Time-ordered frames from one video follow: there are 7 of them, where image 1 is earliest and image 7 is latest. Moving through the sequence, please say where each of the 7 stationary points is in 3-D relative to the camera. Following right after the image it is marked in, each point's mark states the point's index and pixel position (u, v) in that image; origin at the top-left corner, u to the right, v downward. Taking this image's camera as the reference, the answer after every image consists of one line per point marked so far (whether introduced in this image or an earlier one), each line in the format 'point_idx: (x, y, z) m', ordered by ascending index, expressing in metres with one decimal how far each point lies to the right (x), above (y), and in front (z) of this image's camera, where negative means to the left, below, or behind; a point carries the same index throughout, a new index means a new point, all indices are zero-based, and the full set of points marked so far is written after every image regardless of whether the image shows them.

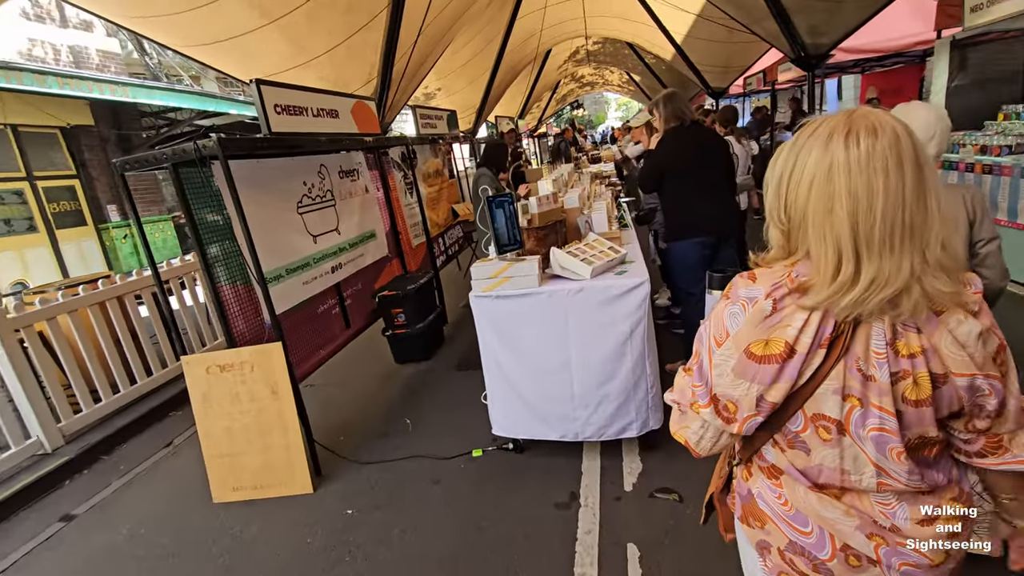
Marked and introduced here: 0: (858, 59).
0: (+5.9, +3.9, +8.8) m
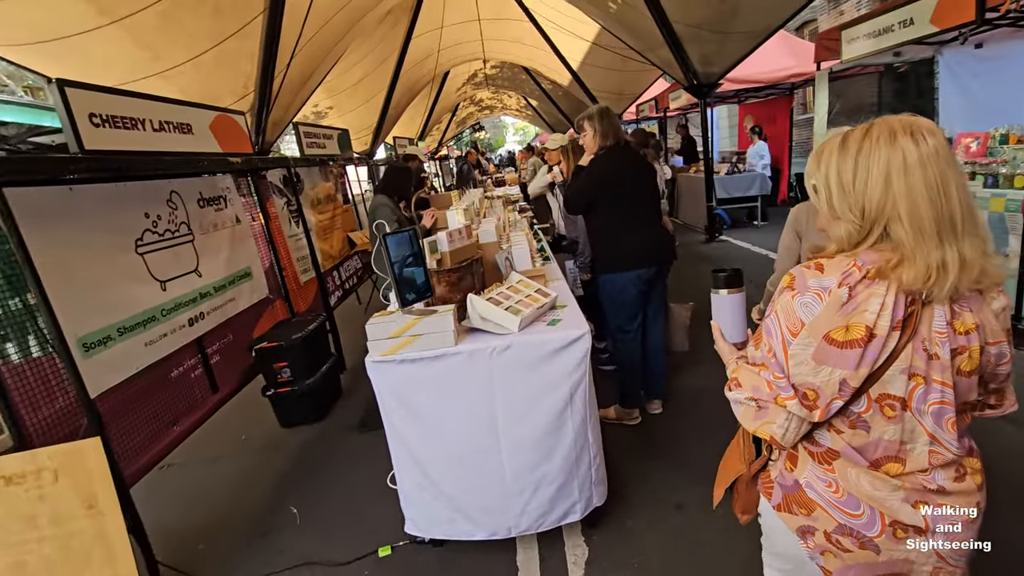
0: (+4.1, +3.6, +9.4) m
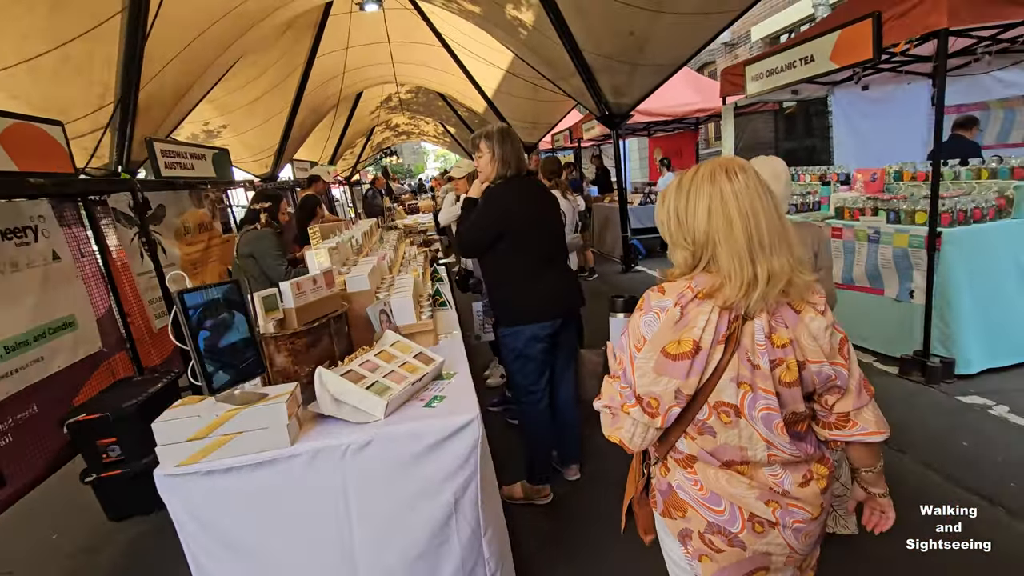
0: (+2.5, +3.1, +9.6) m
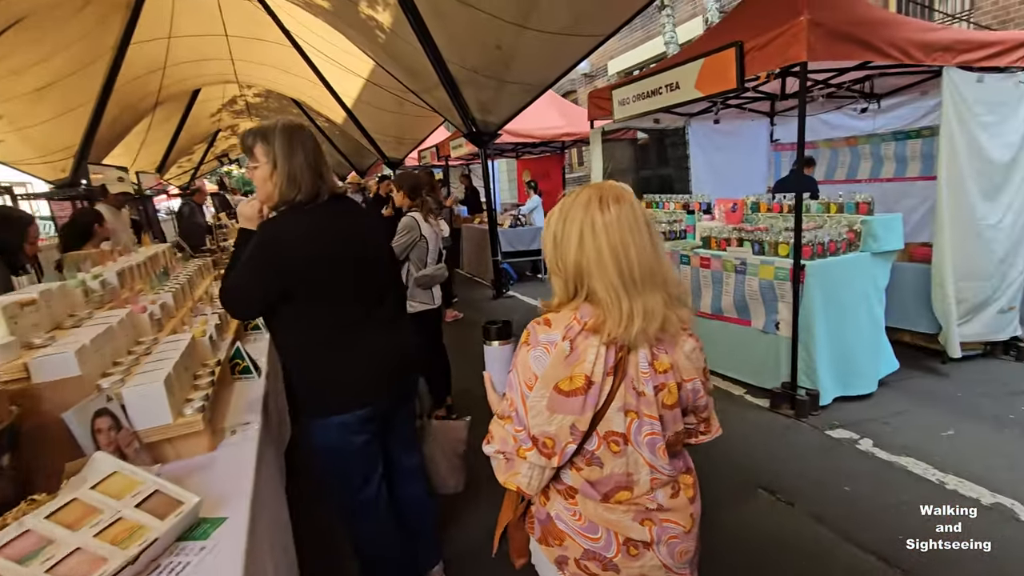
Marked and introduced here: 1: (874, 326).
0: (+0.1, +2.6, +9.4) m
1: (+2.5, -0.3, +3.6) m
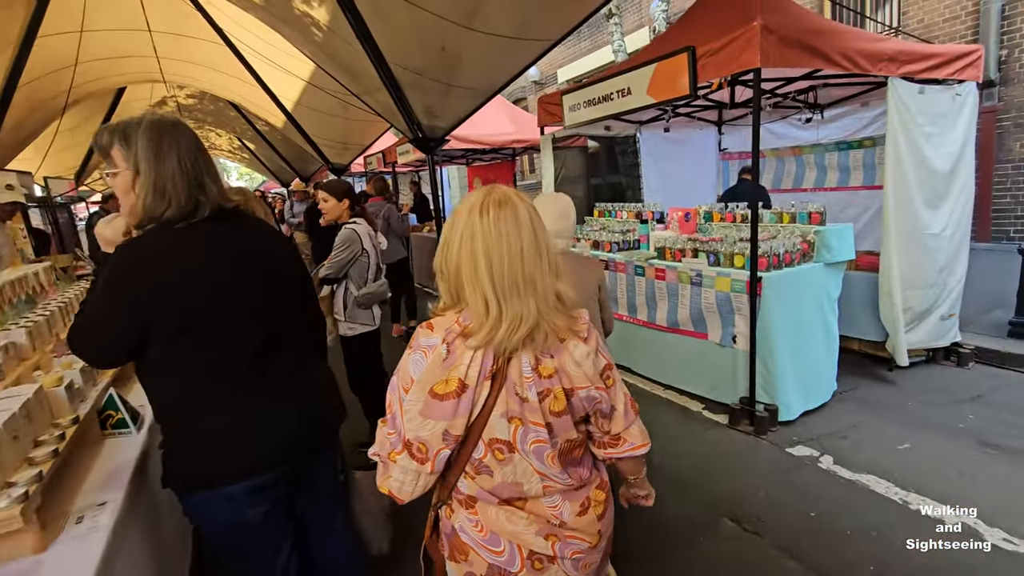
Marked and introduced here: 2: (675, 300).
0: (-0.8, +2.5, +9.2) m
1: (+2.2, -0.3, +3.5) m
2: (+1.2, -0.1, +3.8) m
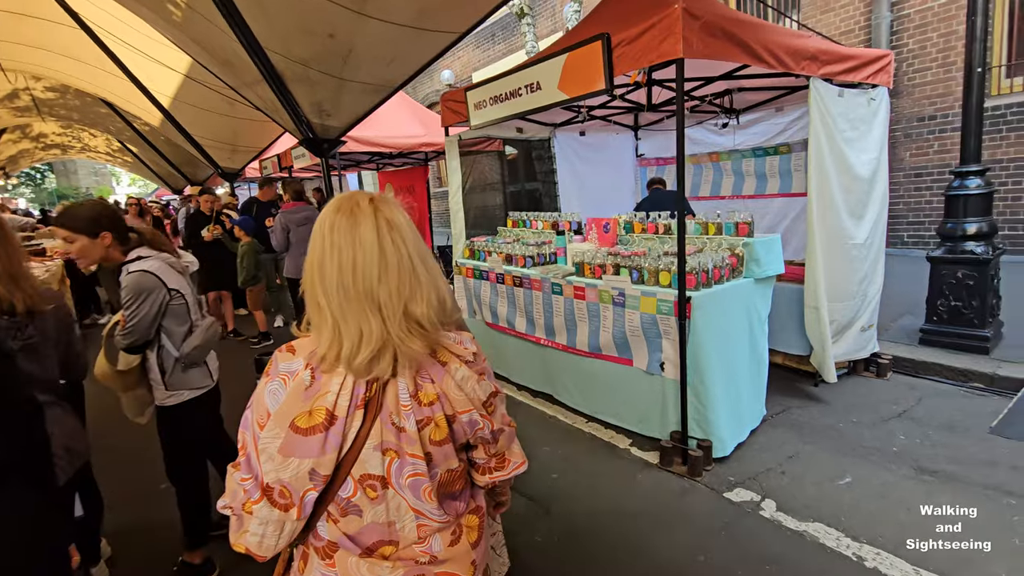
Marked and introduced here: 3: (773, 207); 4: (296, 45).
0: (-2.3, +2.2, +8.4) m
1: (+1.6, -0.5, +3.2) m
2: (+0.6, -0.2, +3.4) m
3: (+2.5, +0.8, +4.9) m
4: (-1.9, +2.2, +4.6) m
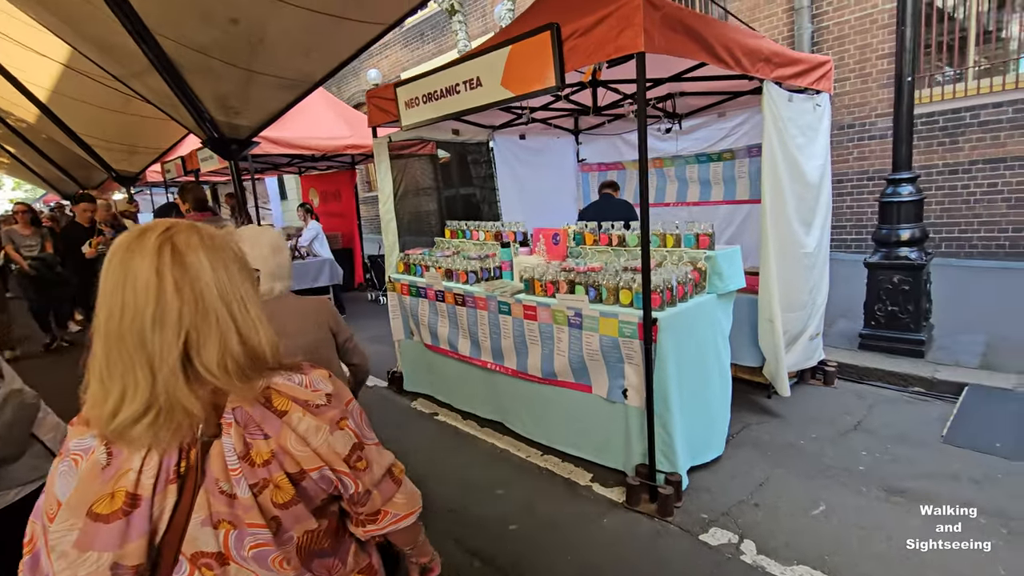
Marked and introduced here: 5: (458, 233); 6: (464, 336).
0: (-3.3, +2.0, +7.7) m
1: (+1.2, -0.5, +3.0) m
2: (+0.2, -0.3, +3.1) m
3: (+1.9, +0.7, +4.8) m
4: (-2.5, +2.0, +4.0) m
5: (-0.5, +0.5, +4.5) m
6: (-0.3, -0.3, +3.7) m
